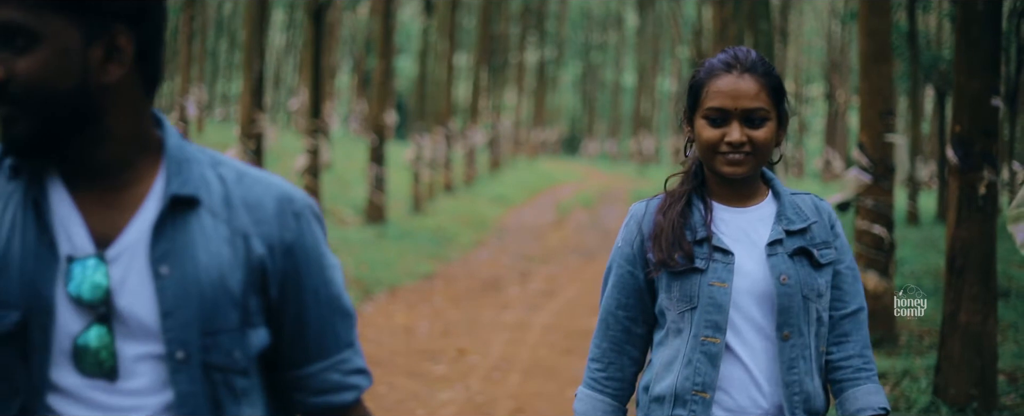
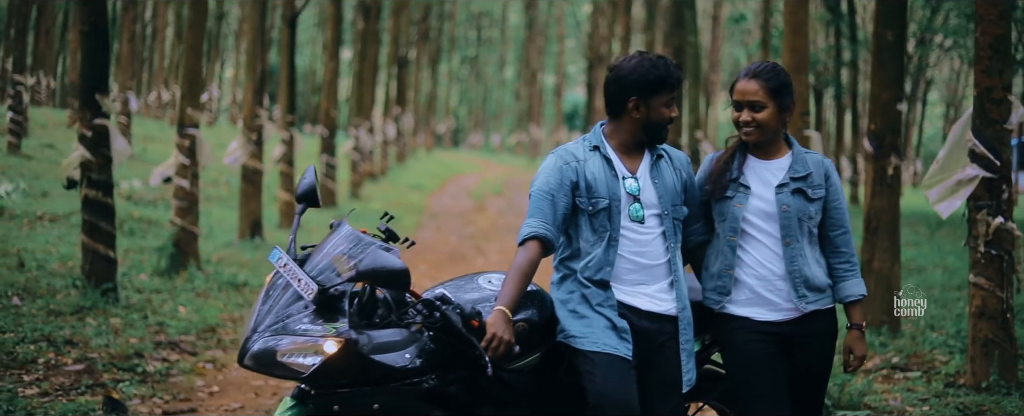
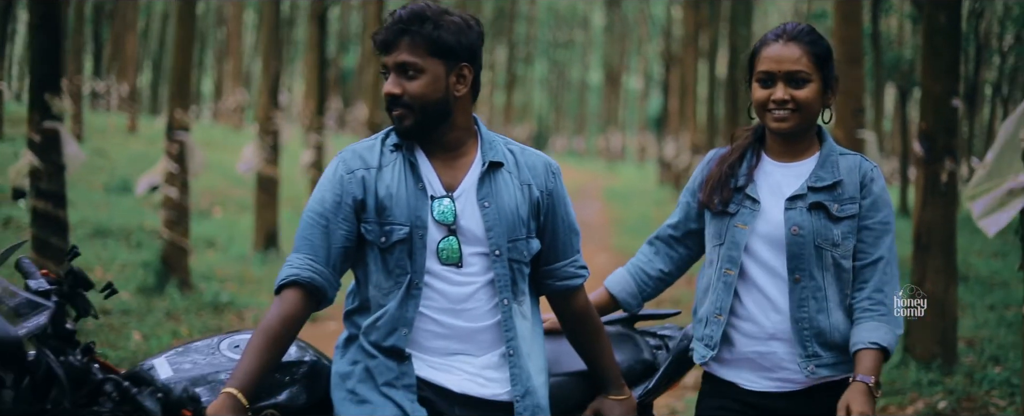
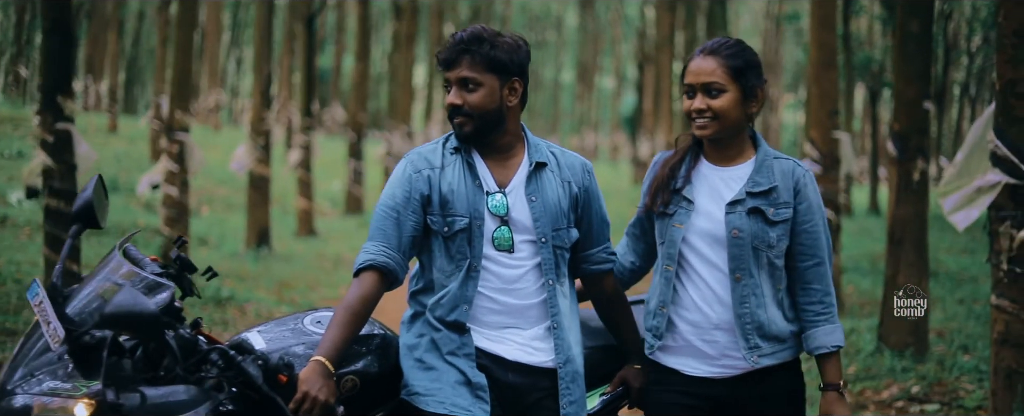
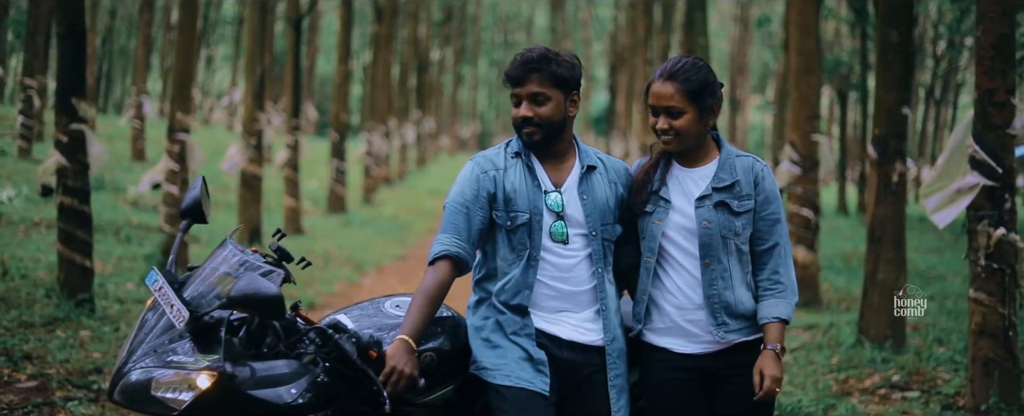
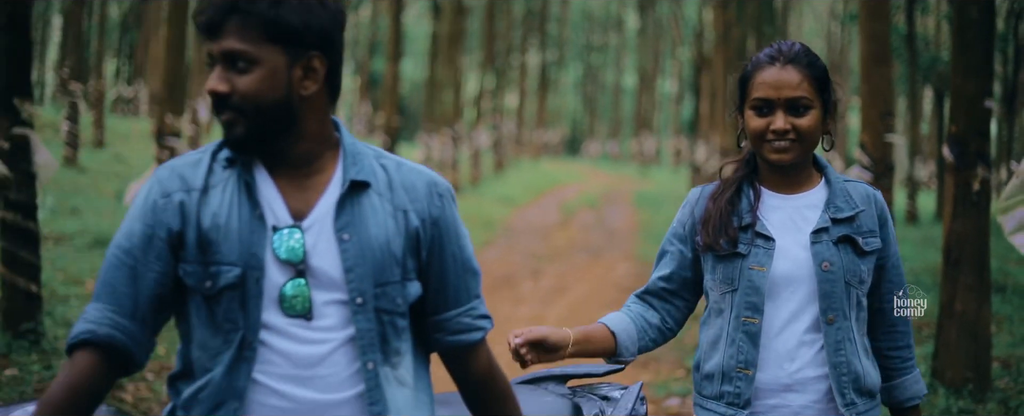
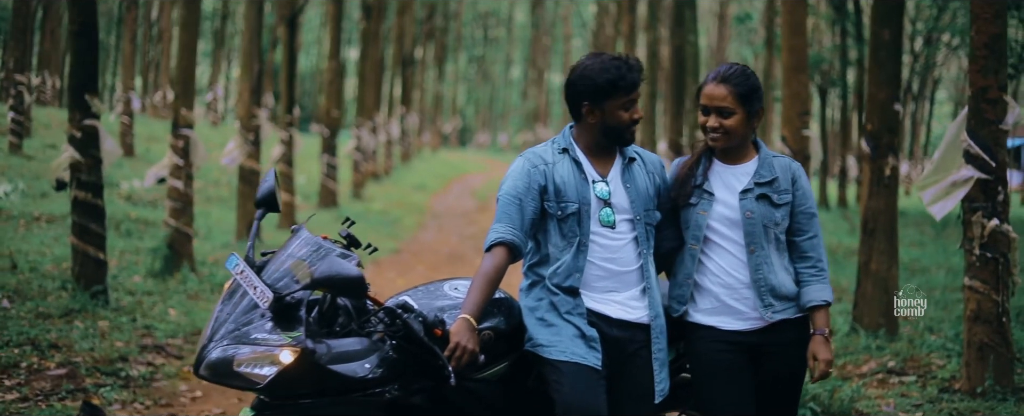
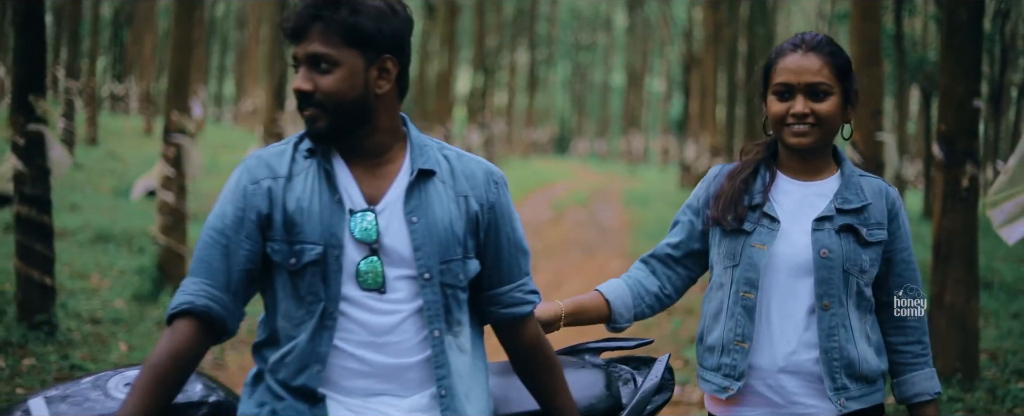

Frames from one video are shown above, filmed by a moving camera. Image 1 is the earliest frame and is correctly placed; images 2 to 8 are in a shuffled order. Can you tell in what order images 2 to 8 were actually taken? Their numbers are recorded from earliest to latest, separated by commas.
6, 8, 3, 4, 5, 7, 2
